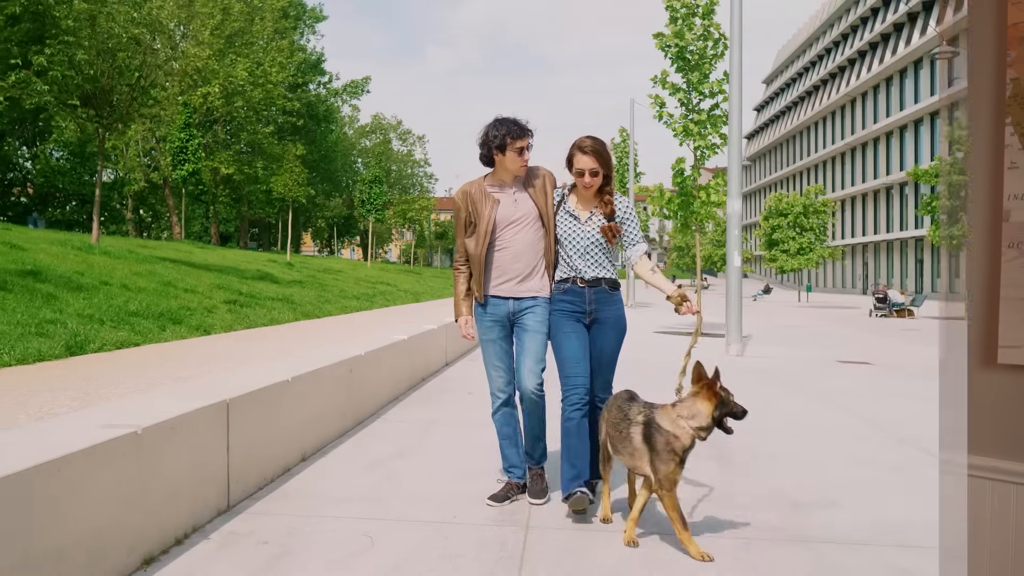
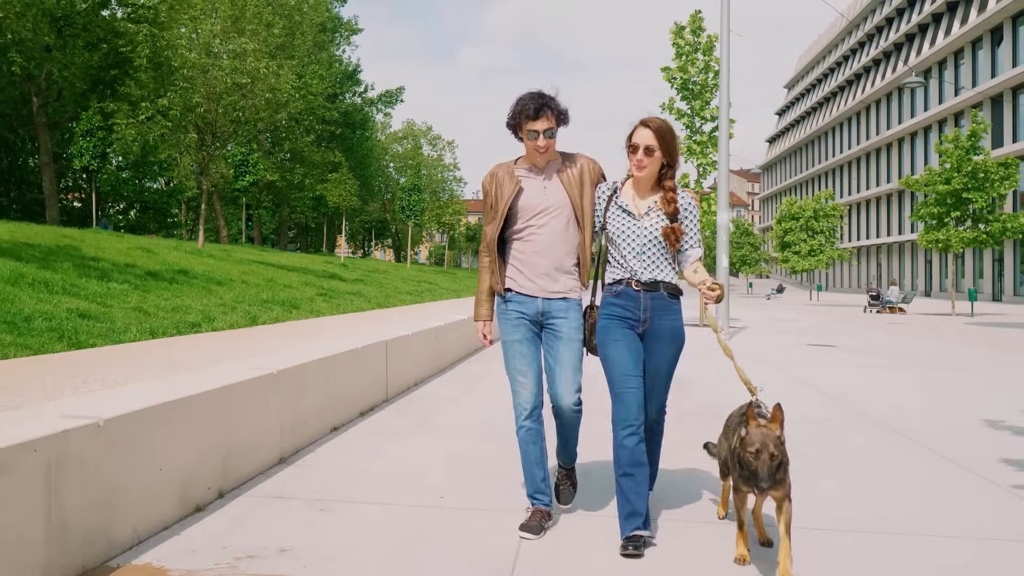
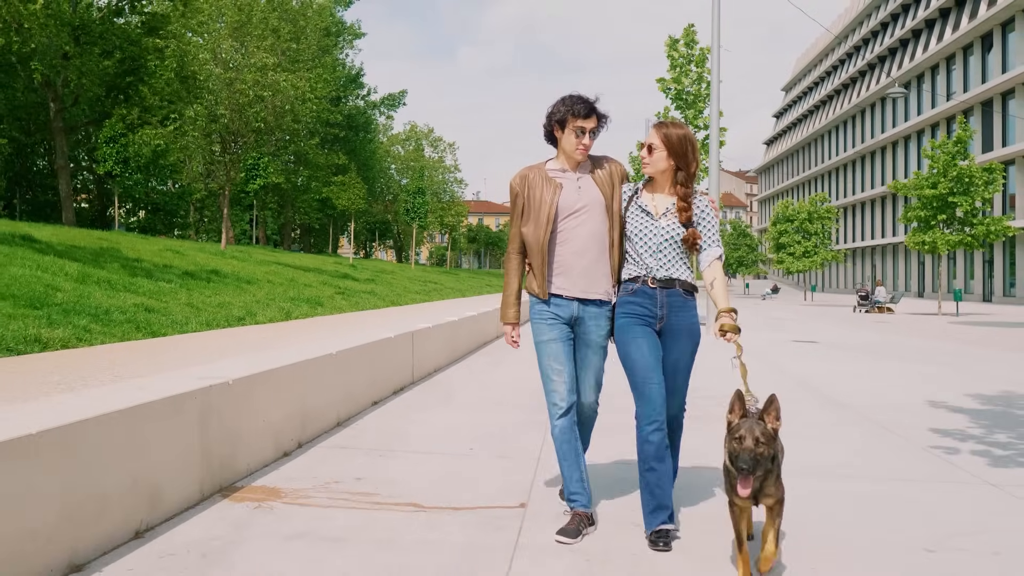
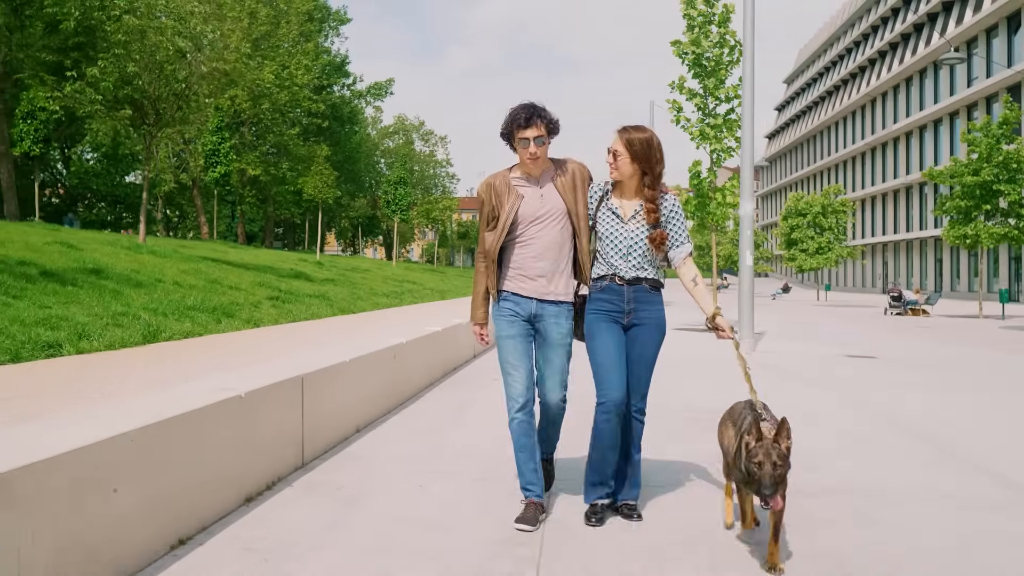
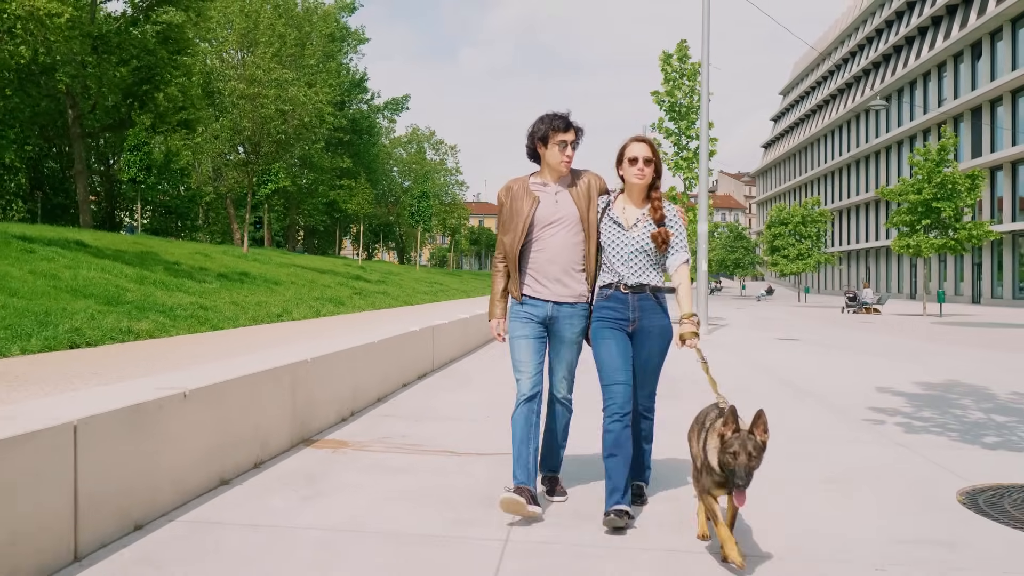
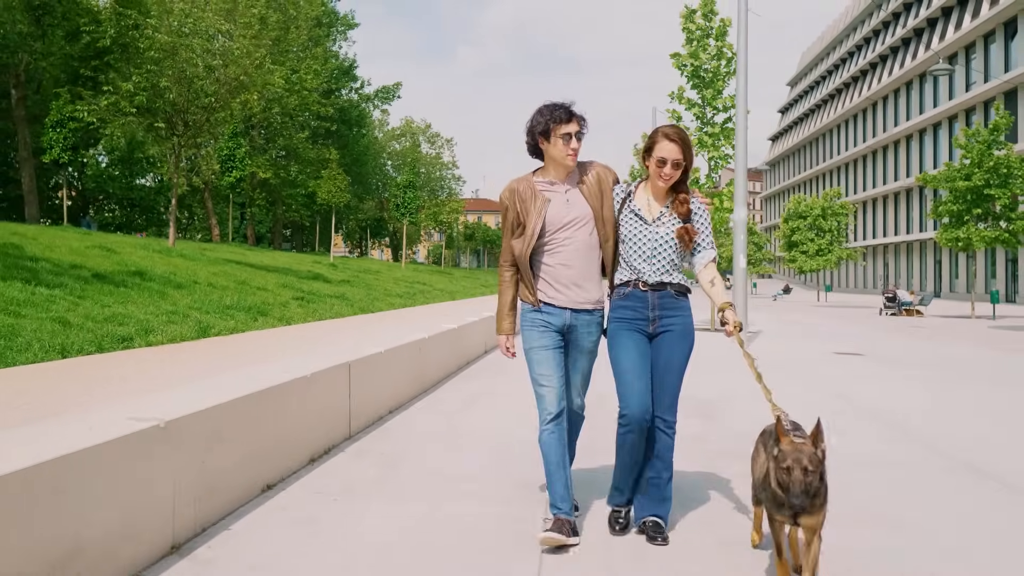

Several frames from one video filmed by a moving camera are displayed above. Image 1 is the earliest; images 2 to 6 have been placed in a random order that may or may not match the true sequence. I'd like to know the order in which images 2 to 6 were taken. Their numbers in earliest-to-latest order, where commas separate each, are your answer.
4, 6, 2, 3, 5
